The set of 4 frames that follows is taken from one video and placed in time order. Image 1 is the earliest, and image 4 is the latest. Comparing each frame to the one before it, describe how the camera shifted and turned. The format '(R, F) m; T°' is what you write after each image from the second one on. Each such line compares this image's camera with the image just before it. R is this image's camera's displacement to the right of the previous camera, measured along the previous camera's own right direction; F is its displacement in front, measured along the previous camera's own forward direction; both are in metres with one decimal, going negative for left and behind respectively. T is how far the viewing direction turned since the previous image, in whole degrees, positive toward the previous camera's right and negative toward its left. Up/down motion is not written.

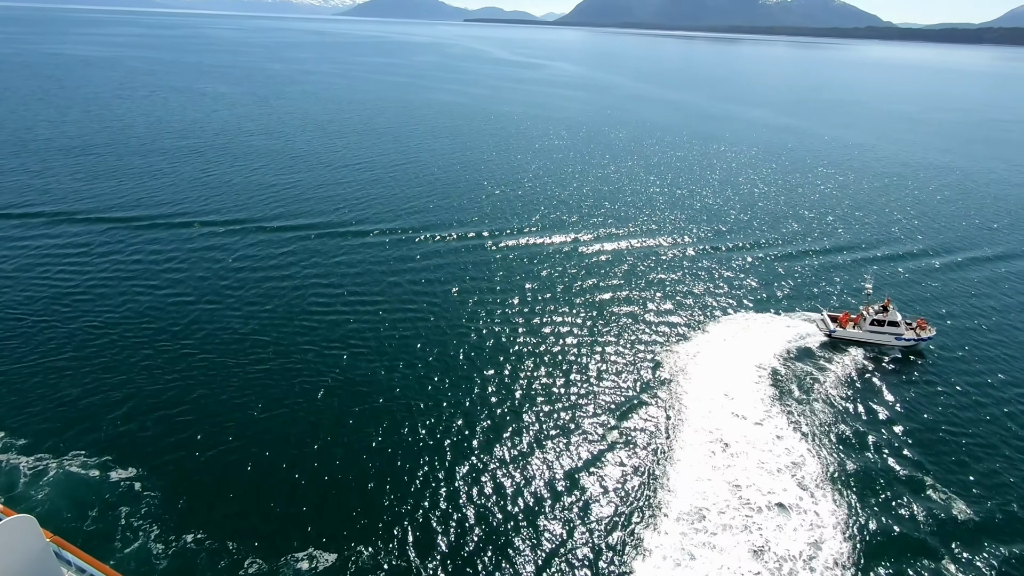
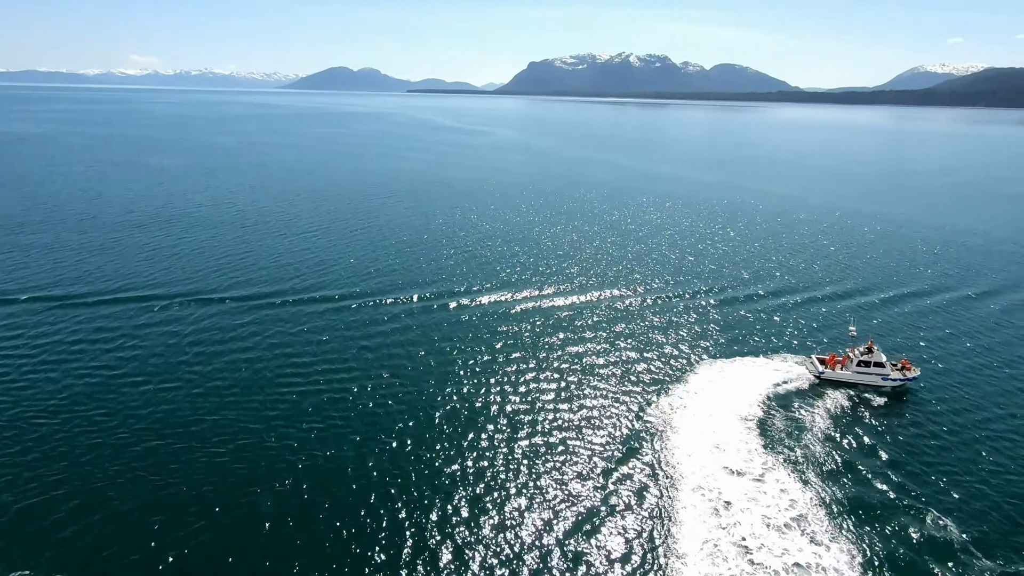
(-1.5, +0.5) m; +5°
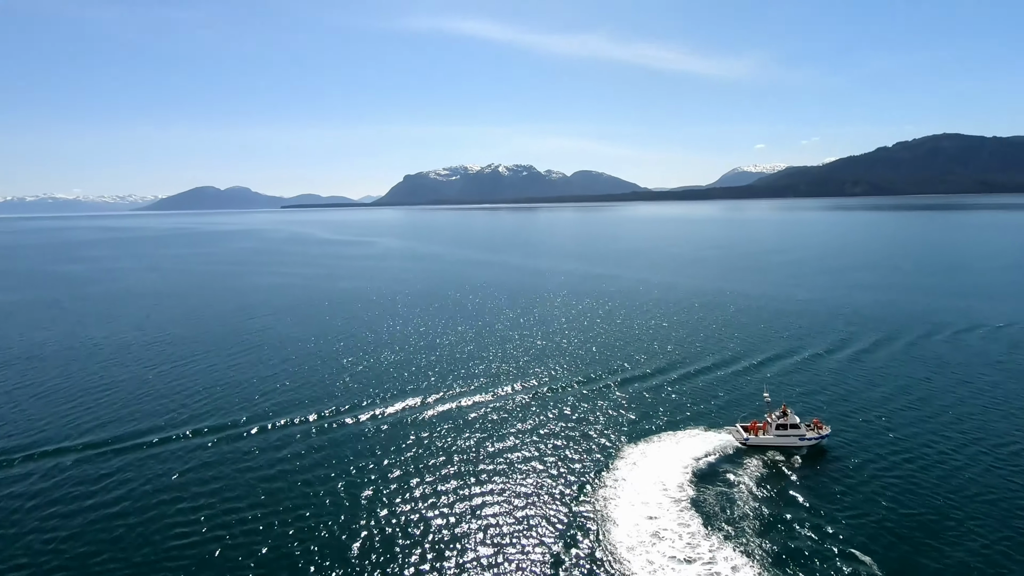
(-1.5, +0.3) m; +12°
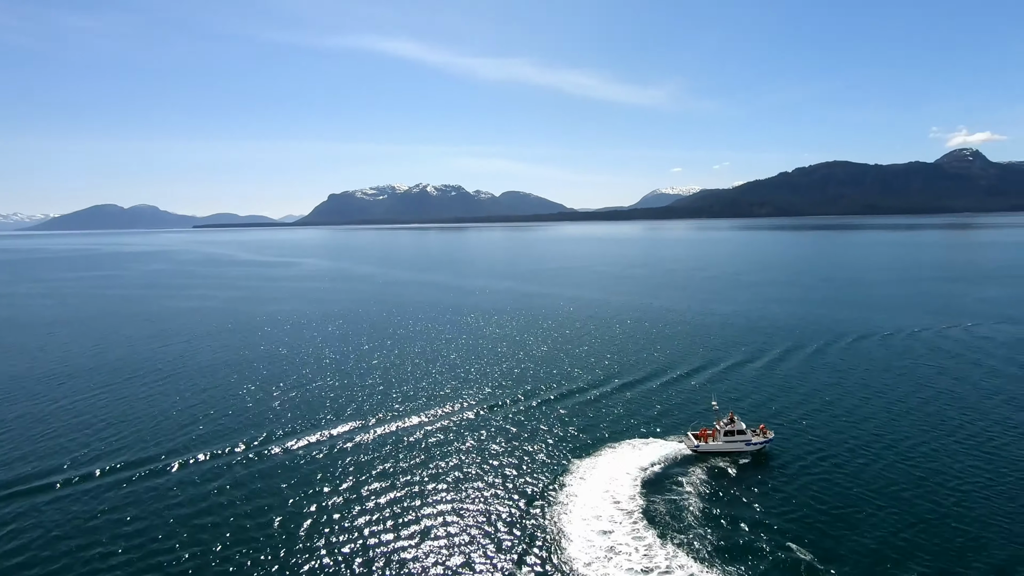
(-1.1, +0.2) m; +7°
